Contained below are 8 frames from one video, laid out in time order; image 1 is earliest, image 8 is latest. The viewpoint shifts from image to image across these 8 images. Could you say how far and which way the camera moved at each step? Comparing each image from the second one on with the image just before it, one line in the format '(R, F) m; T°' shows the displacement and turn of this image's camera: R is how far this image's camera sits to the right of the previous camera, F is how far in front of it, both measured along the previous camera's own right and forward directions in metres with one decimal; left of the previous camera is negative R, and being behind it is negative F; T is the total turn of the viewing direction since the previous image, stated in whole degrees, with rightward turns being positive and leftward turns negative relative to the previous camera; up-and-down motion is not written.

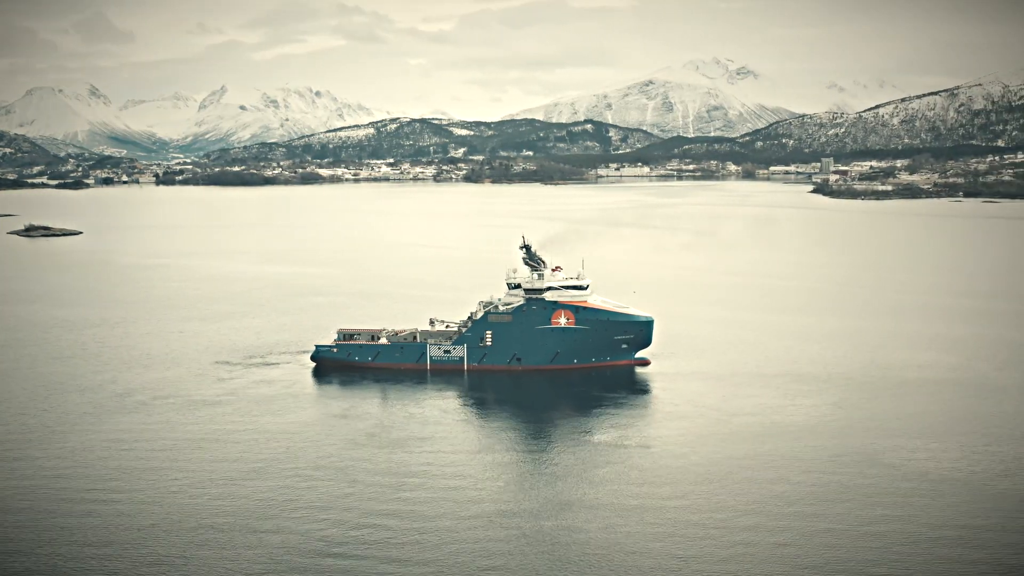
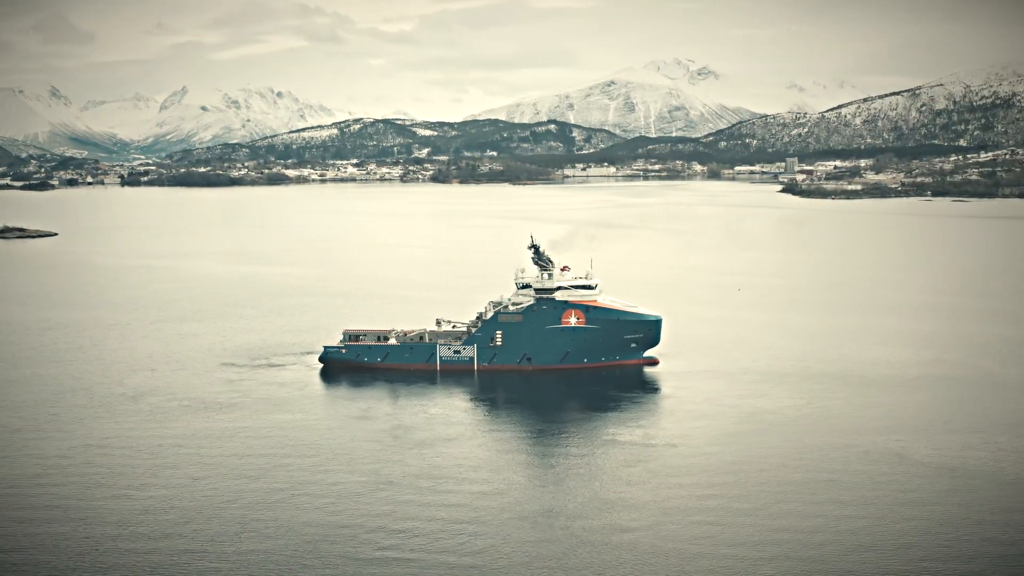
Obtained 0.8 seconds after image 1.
(-0.7, 0.0) m; +2°
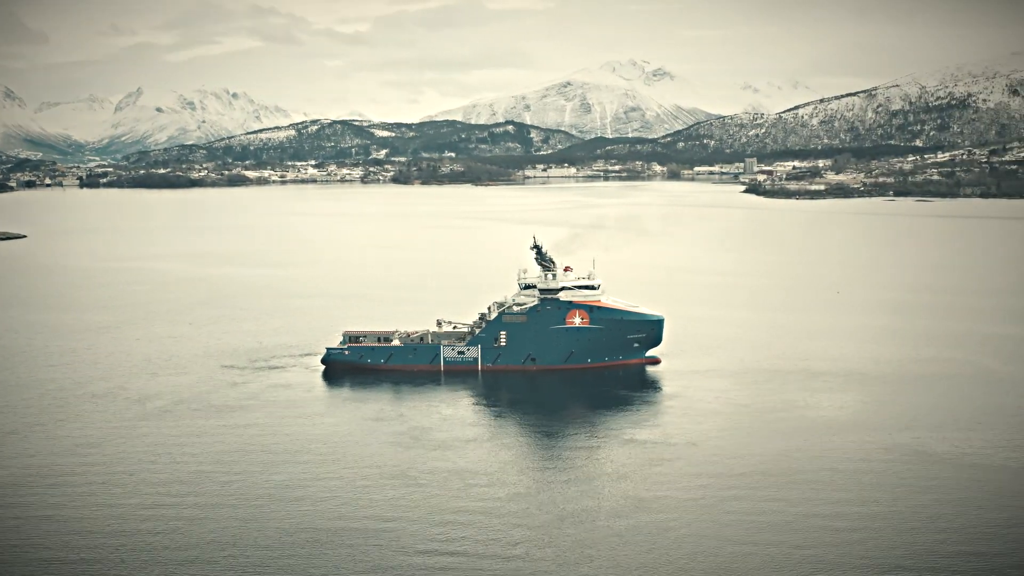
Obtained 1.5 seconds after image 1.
(-0.7, 0.0) m; +2°
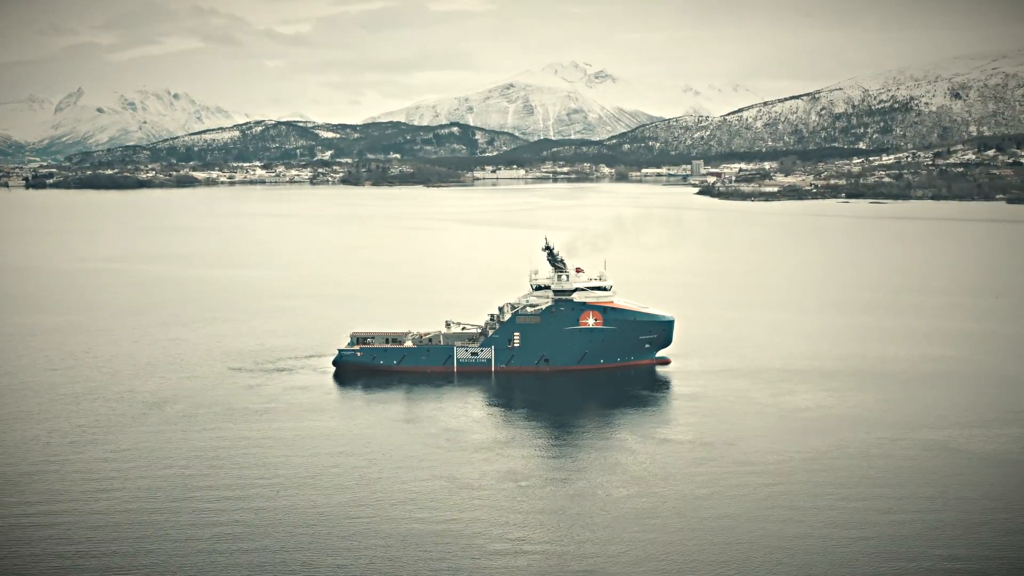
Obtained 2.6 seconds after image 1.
(-1.0, 0.0) m; +2°
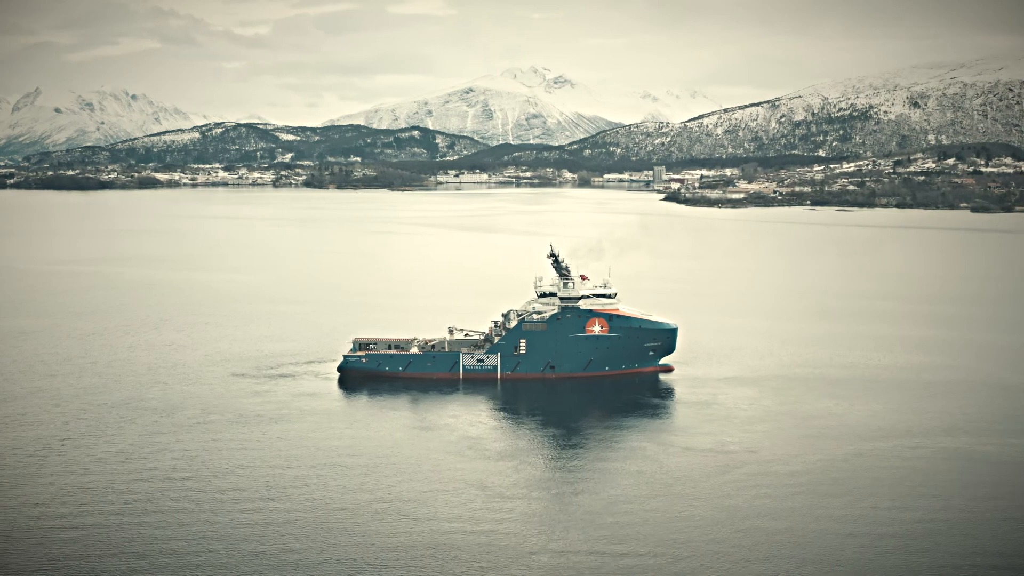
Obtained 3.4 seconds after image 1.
(-0.7, 0.0) m; +2°
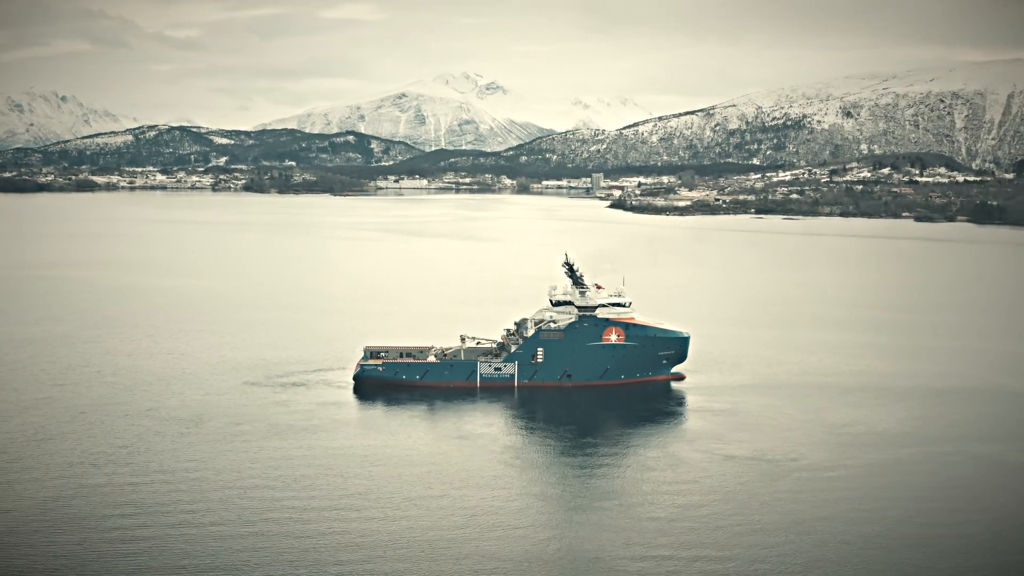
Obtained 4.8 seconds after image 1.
(-1.2, 0.0) m; +3°
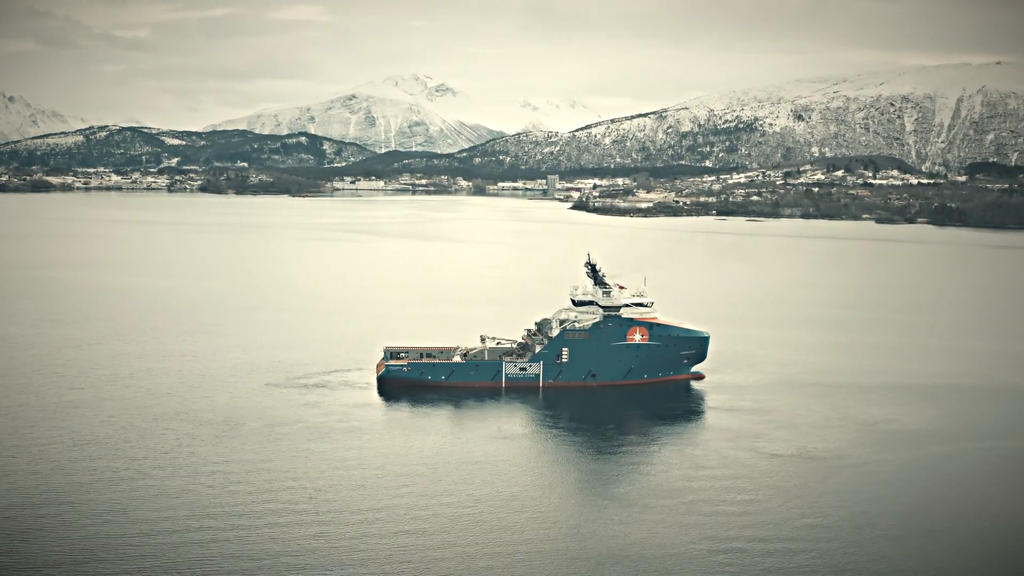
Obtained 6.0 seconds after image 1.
(-1.1, 0.0) m; +2°
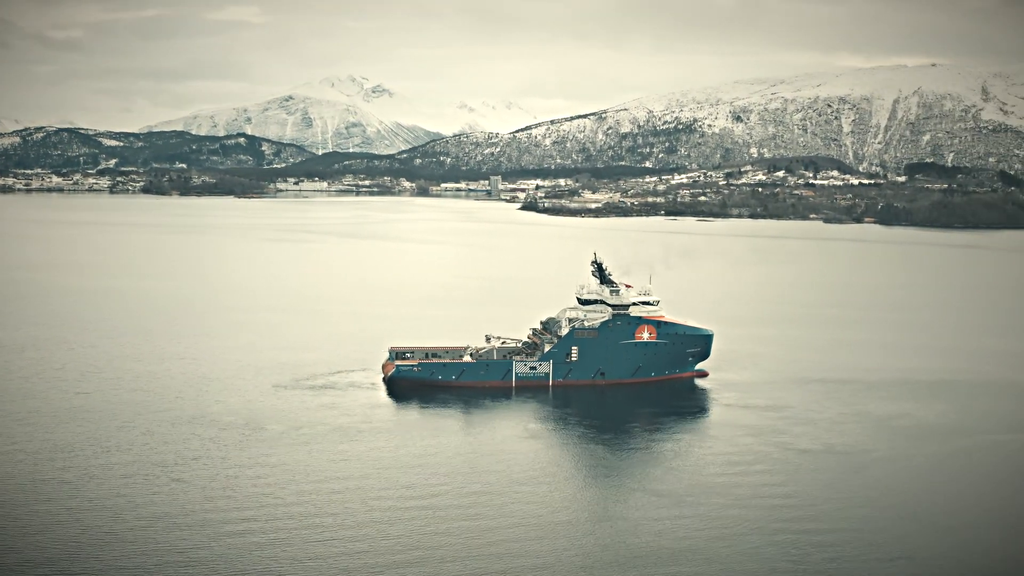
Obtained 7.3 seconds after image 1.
(-1.0, 0.0) m; +3°
